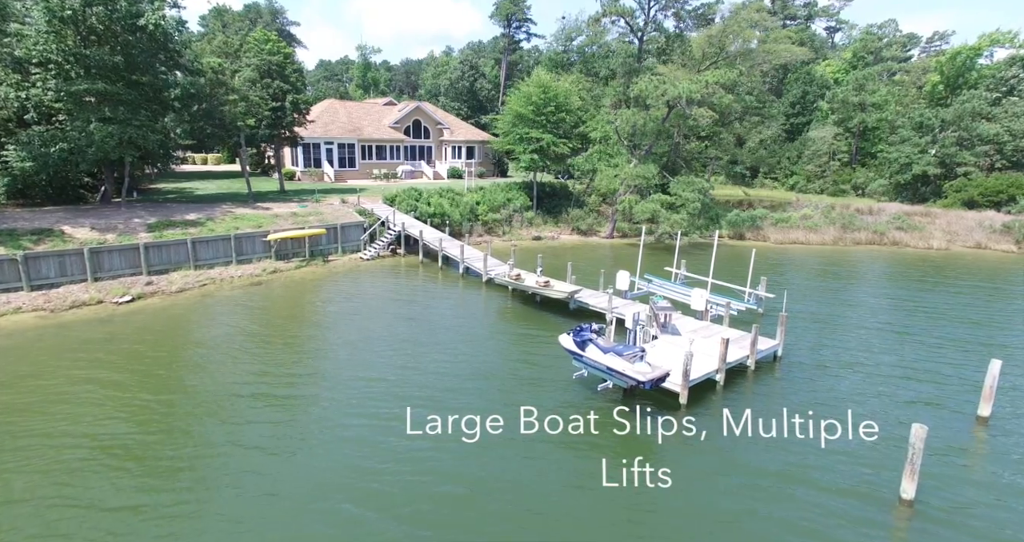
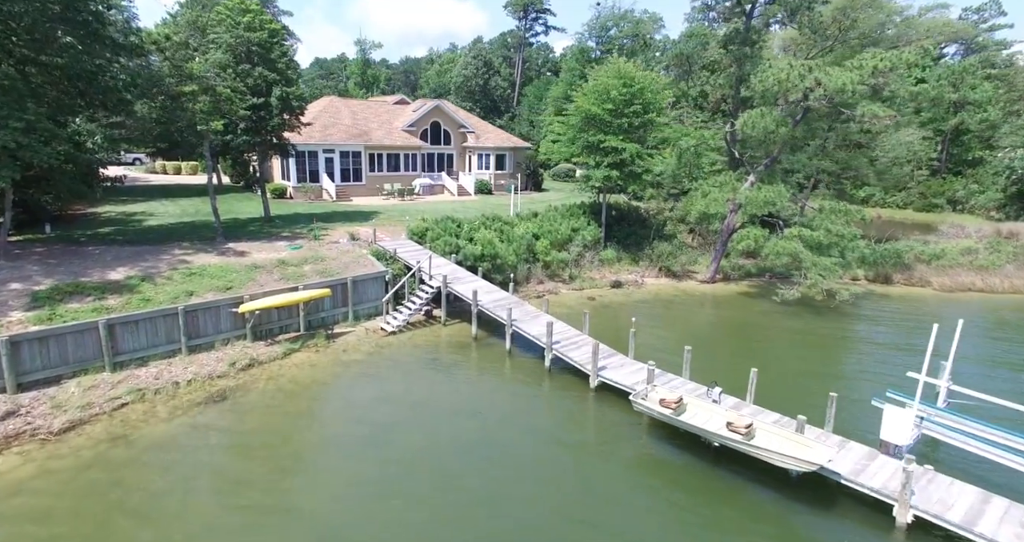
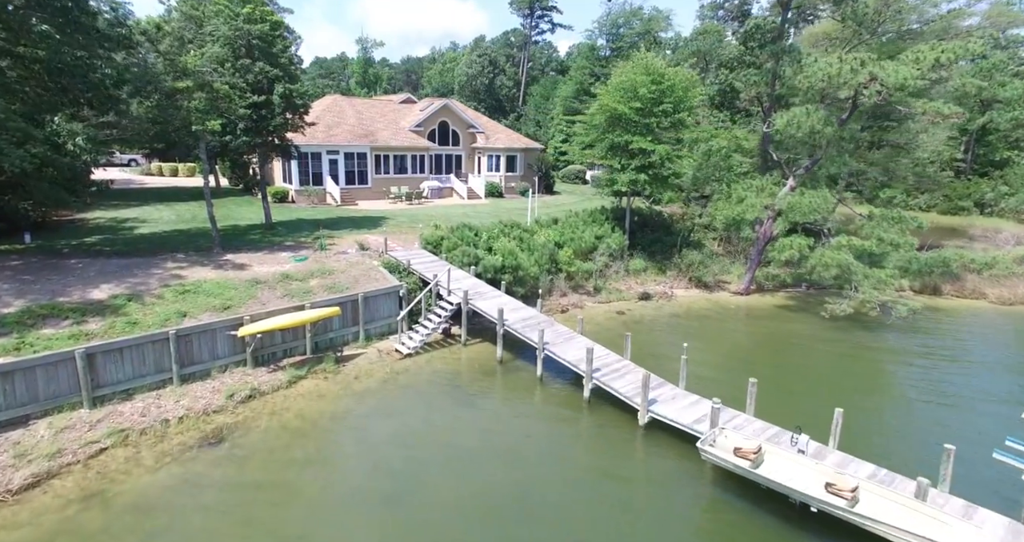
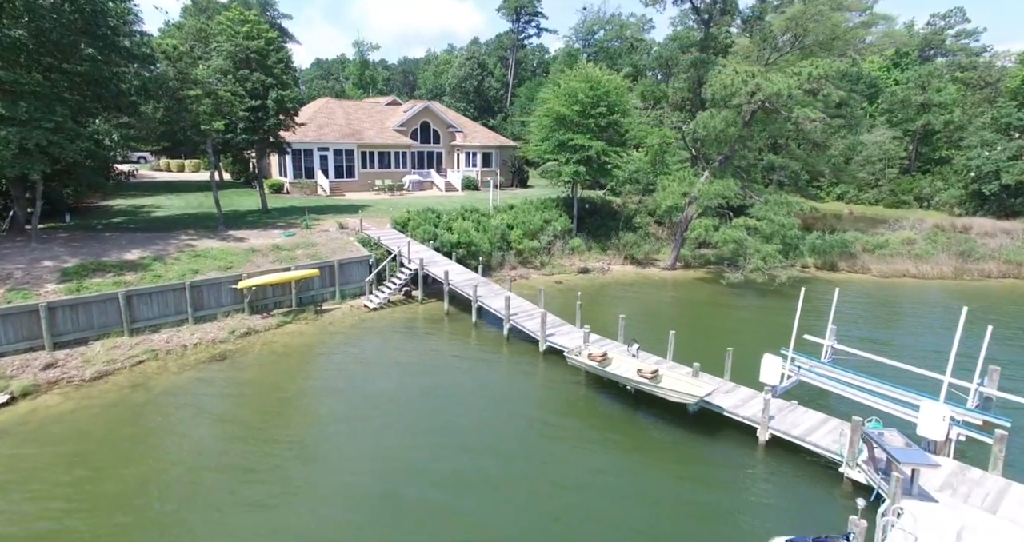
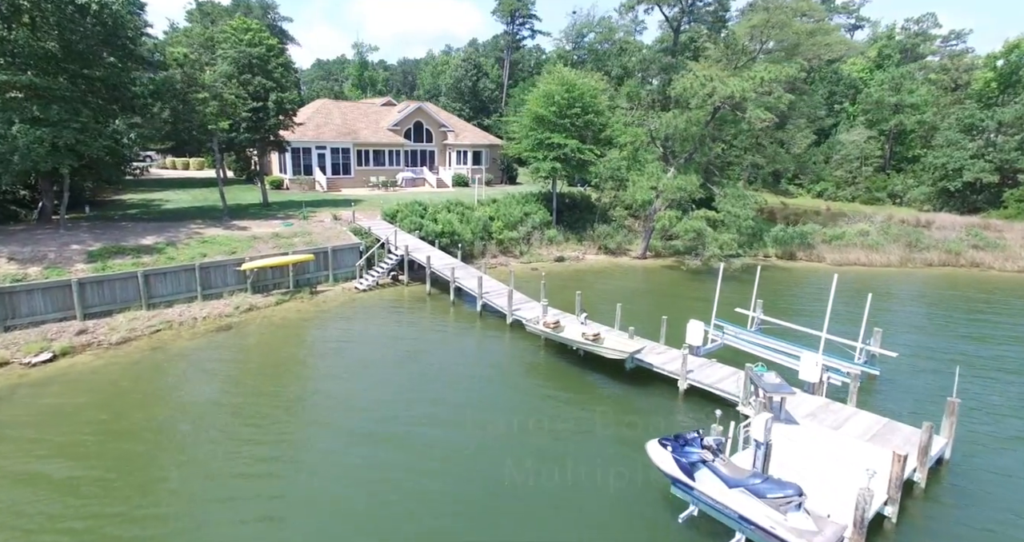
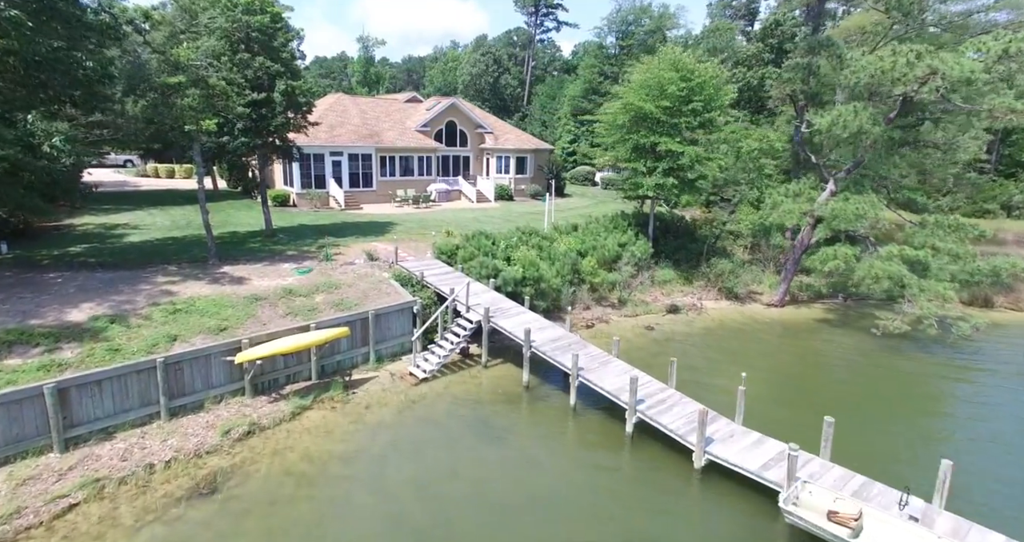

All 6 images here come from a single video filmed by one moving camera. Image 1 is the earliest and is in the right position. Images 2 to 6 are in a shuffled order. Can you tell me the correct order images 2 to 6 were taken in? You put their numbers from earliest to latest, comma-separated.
5, 4, 2, 3, 6
